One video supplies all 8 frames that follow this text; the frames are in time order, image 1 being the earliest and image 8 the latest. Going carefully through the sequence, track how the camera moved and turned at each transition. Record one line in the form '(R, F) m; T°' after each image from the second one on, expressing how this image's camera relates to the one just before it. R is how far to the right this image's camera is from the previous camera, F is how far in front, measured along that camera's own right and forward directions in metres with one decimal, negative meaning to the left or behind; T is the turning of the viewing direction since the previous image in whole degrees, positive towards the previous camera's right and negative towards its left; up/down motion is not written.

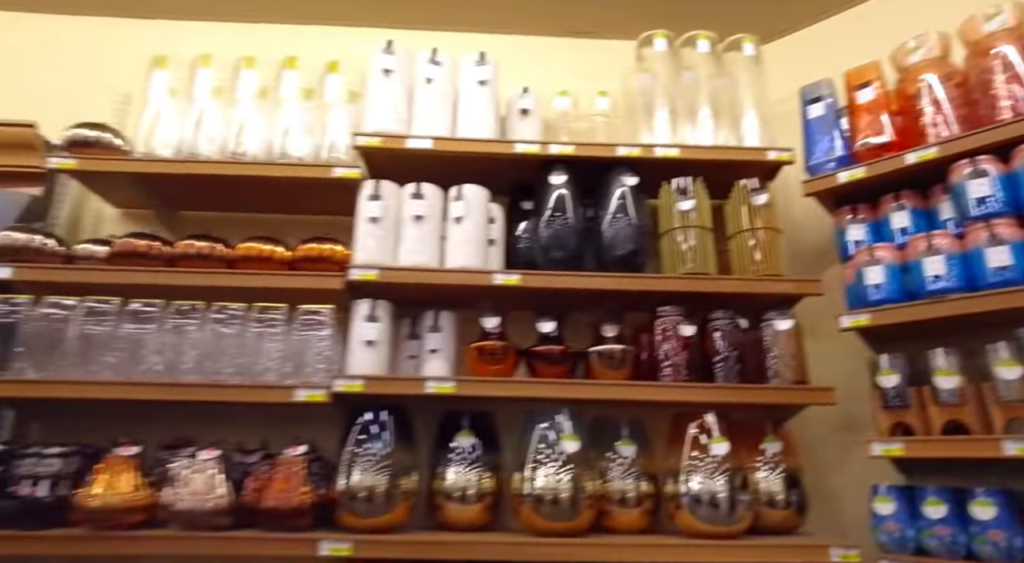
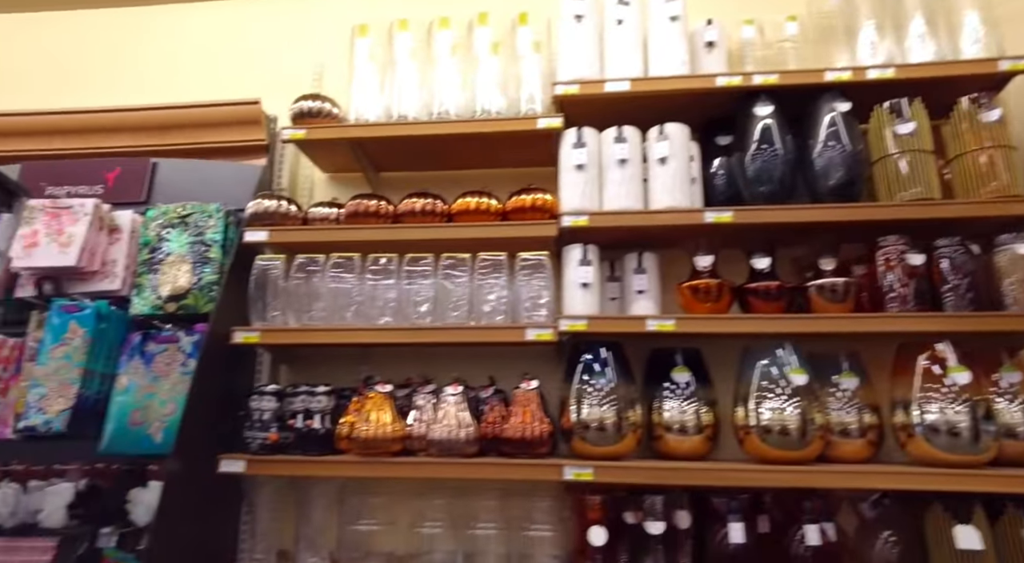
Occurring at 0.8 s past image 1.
(-0.3, -0.1) m; -9°
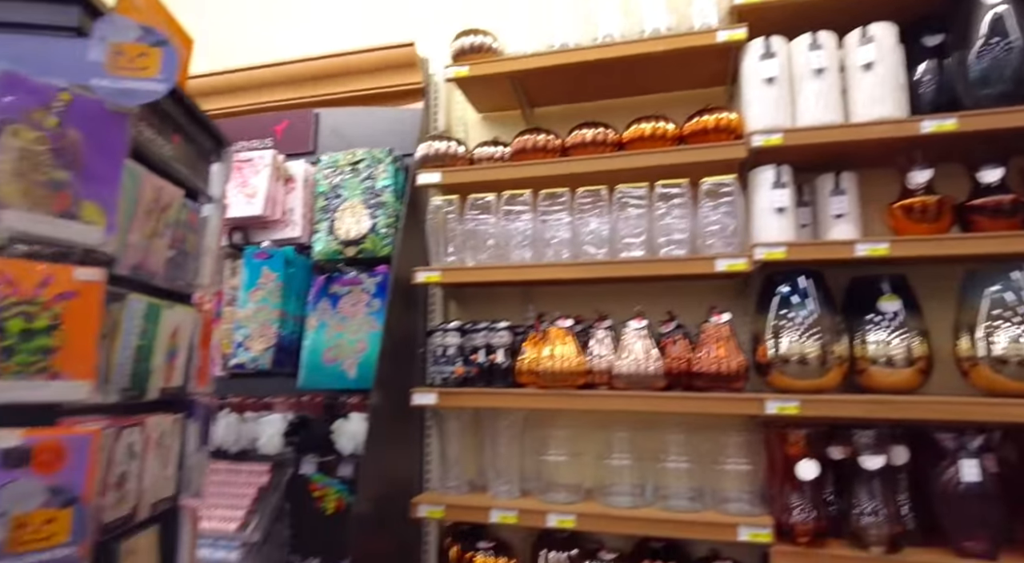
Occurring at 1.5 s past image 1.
(-0.3, 0.0) m; -9°
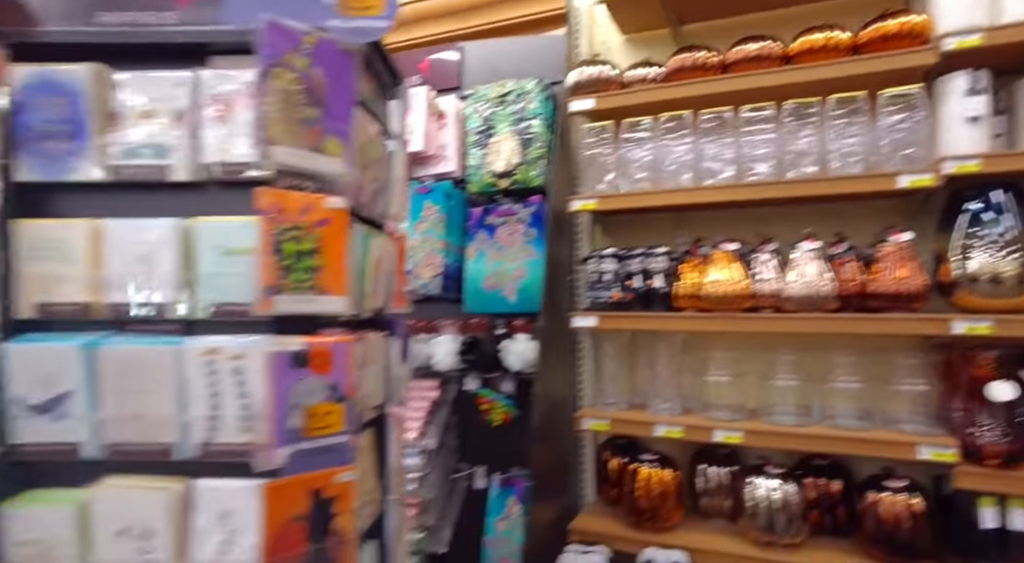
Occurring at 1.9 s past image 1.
(-0.2, -0.1) m; -9°
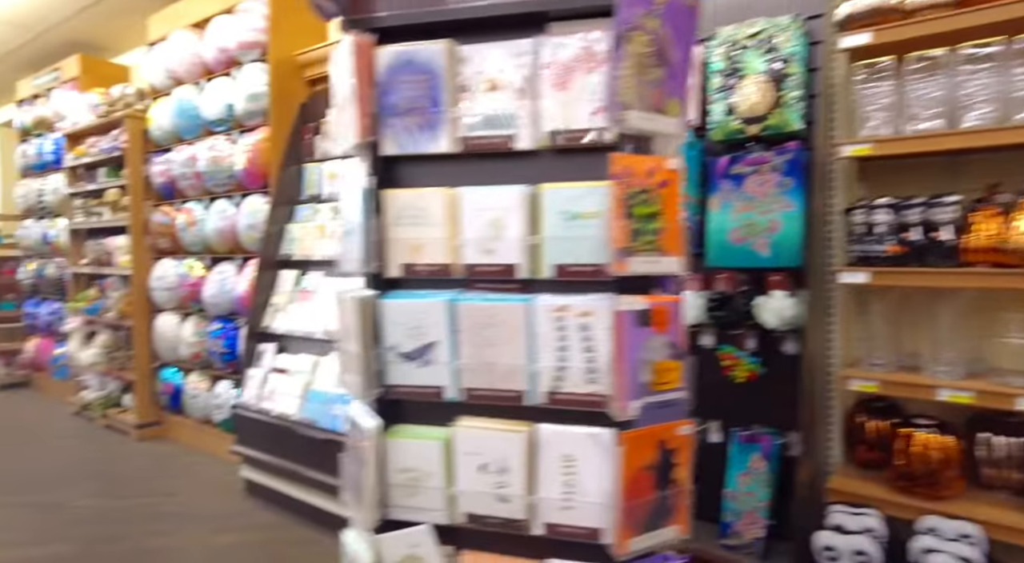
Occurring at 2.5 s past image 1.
(-0.3, -0.1) m; -12°
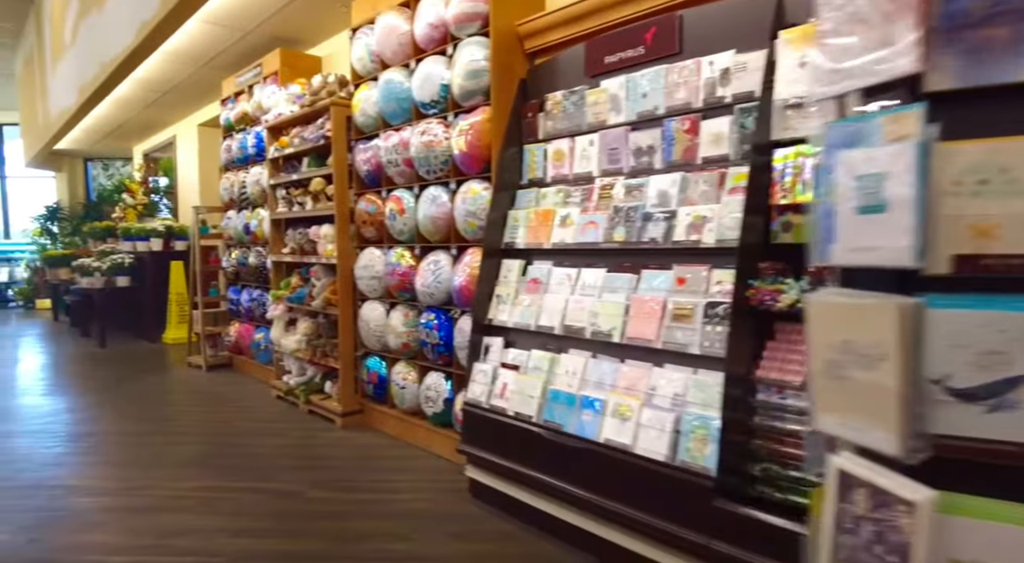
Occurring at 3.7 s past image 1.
(-0.6, +0.3) m; -11°
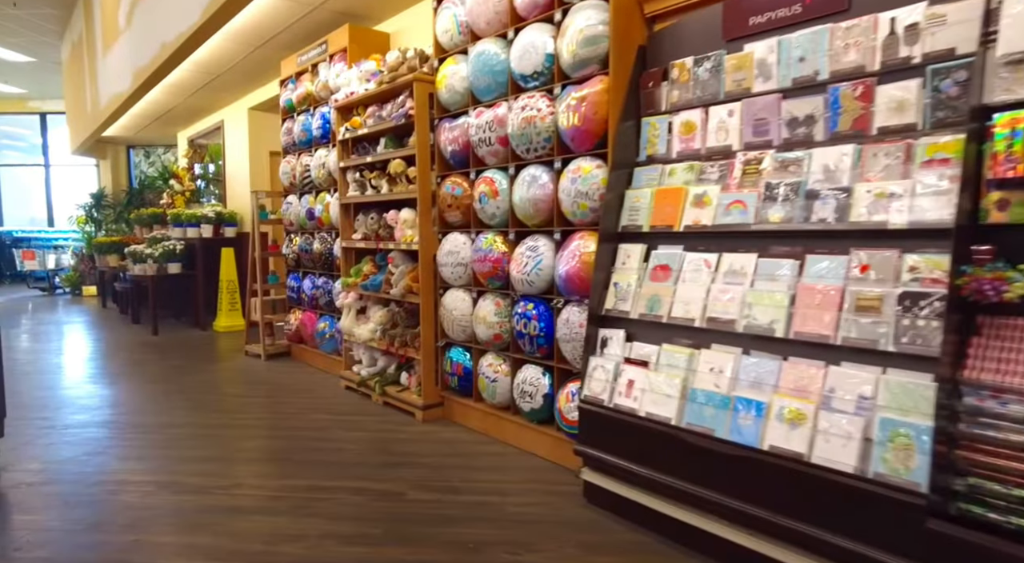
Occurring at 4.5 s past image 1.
(-0.4, +0.2) m; -2°
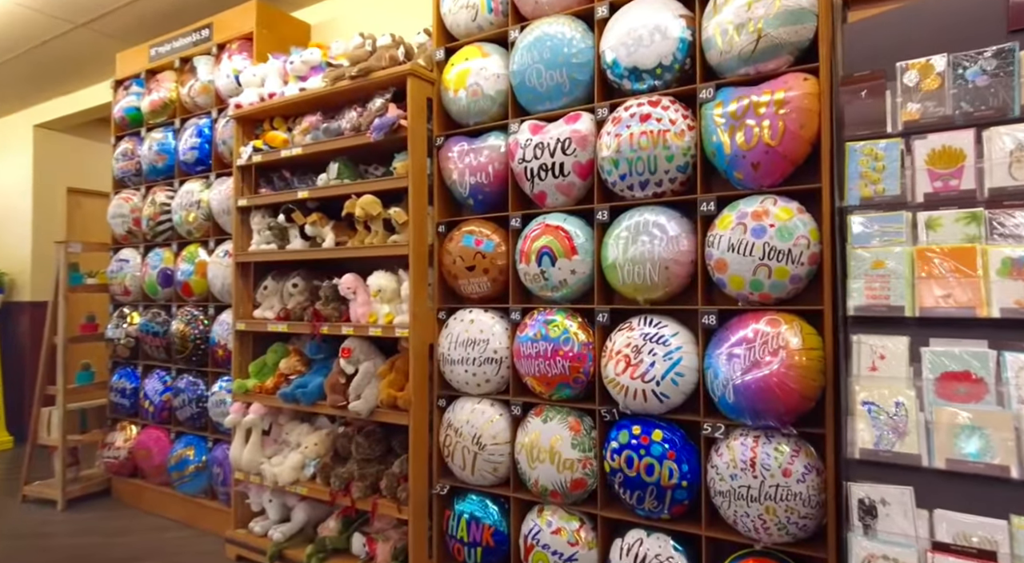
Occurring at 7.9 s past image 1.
(-0.9, +1.4) m; +18°
